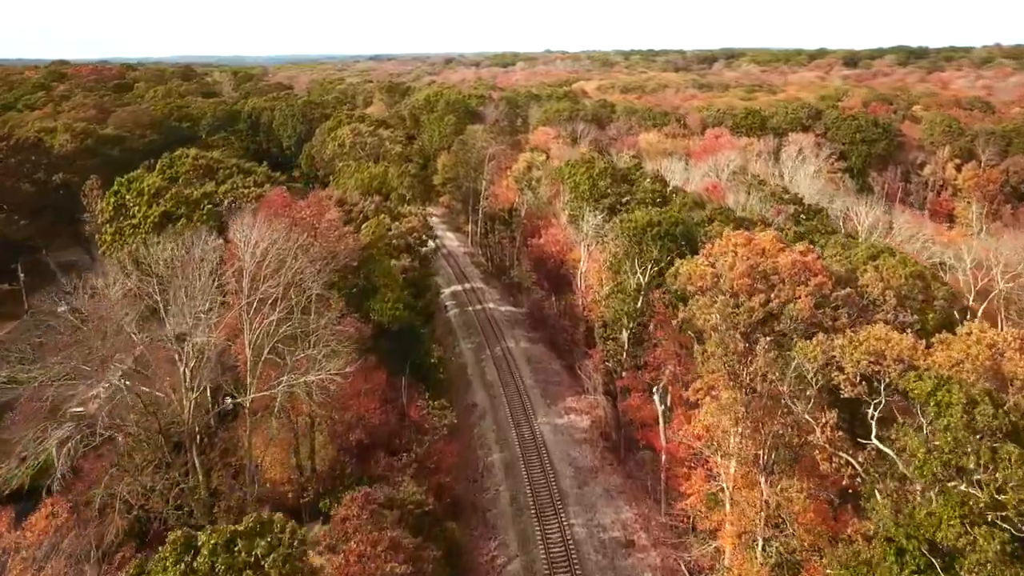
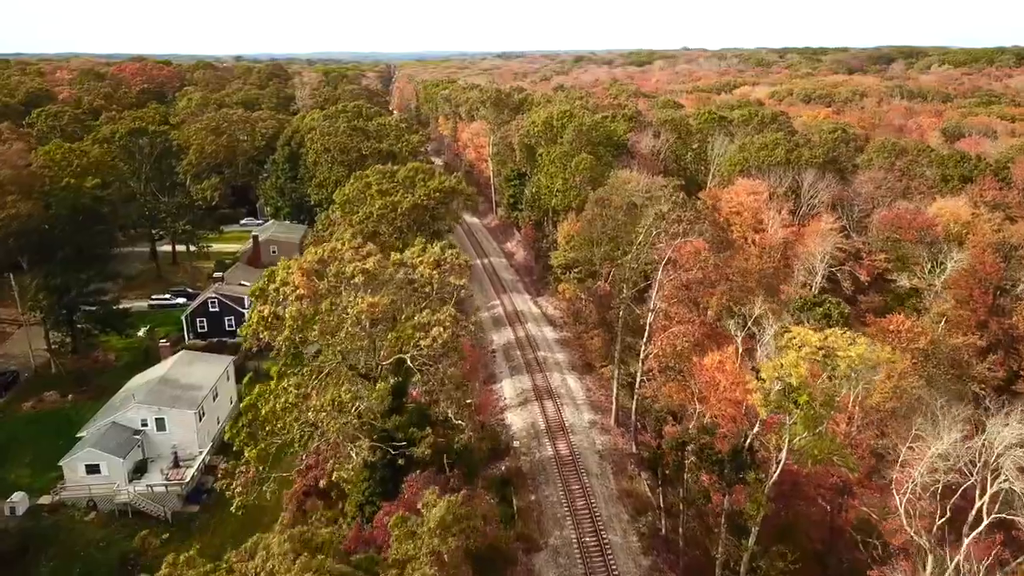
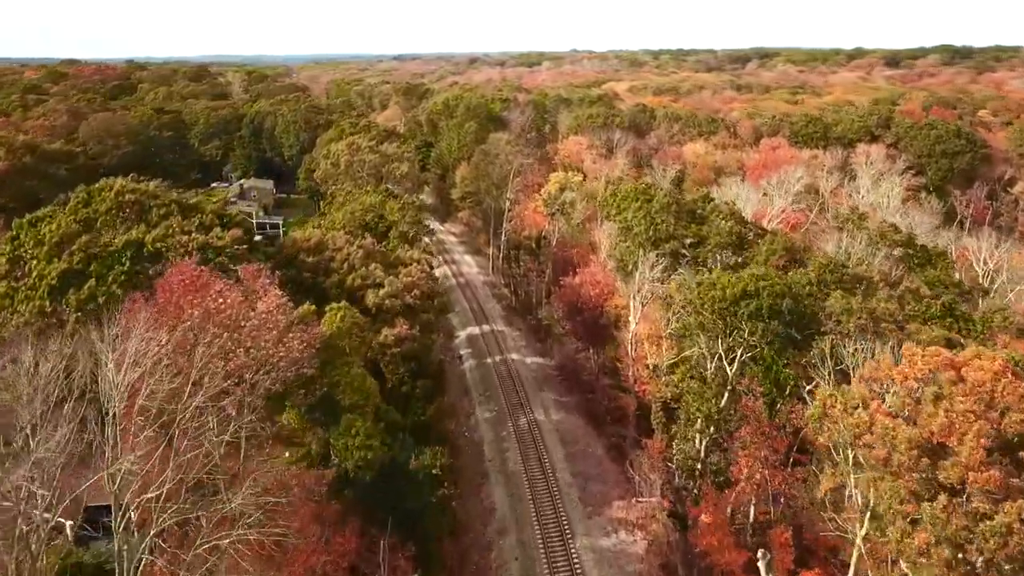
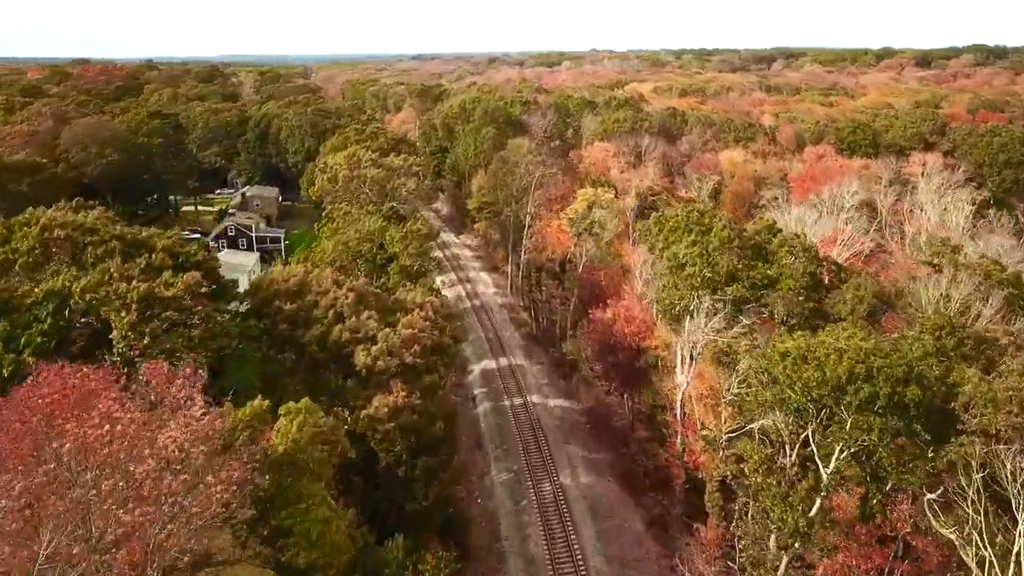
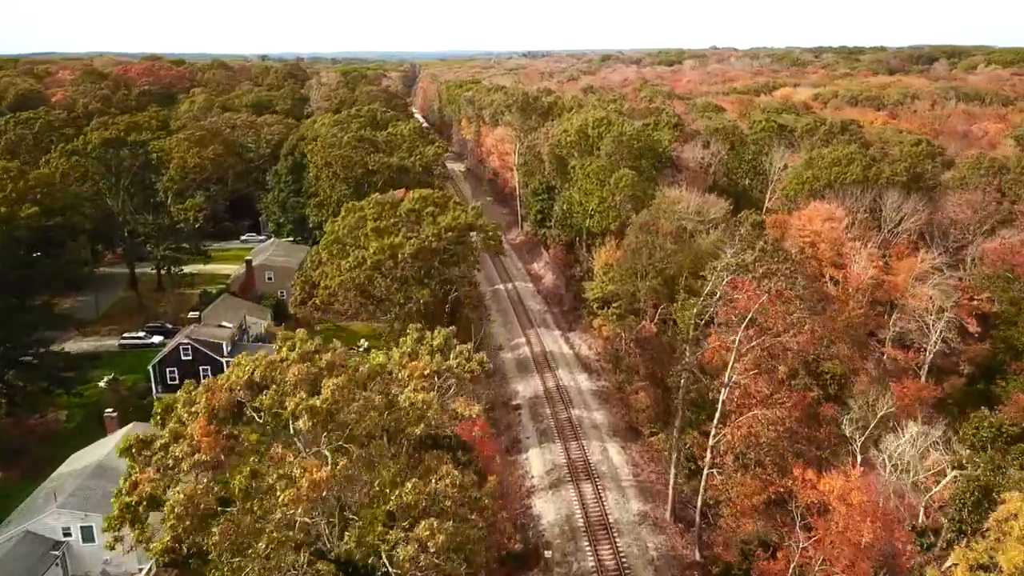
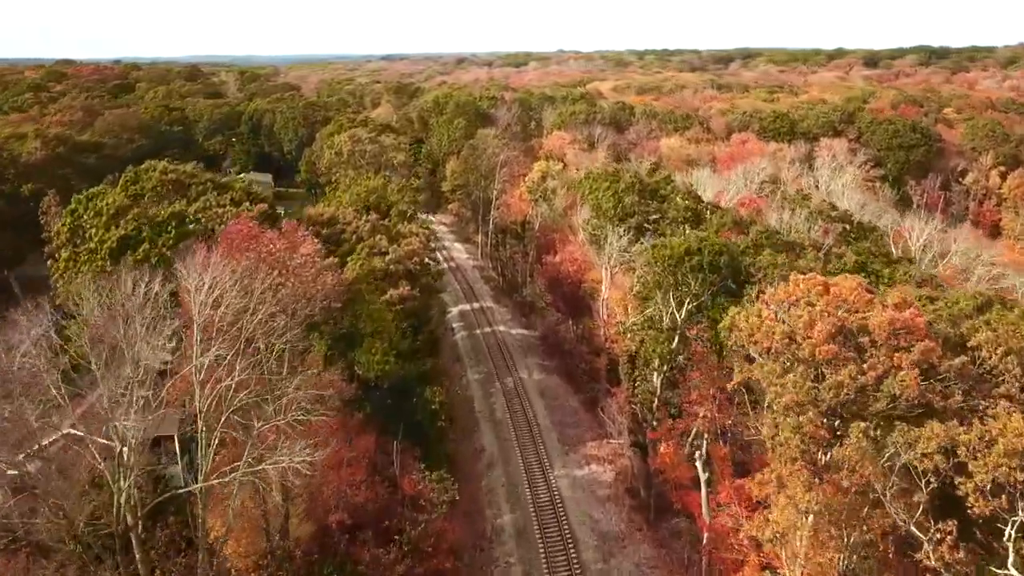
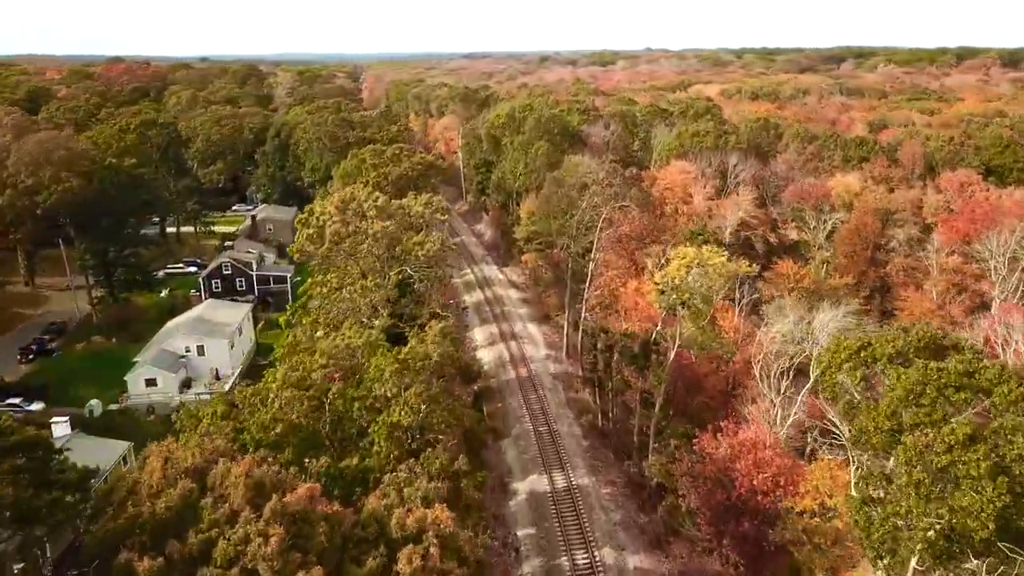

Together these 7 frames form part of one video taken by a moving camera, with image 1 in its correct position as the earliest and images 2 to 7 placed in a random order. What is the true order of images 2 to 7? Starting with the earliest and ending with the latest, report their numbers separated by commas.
6, 3, 4, 7, 2, 5
